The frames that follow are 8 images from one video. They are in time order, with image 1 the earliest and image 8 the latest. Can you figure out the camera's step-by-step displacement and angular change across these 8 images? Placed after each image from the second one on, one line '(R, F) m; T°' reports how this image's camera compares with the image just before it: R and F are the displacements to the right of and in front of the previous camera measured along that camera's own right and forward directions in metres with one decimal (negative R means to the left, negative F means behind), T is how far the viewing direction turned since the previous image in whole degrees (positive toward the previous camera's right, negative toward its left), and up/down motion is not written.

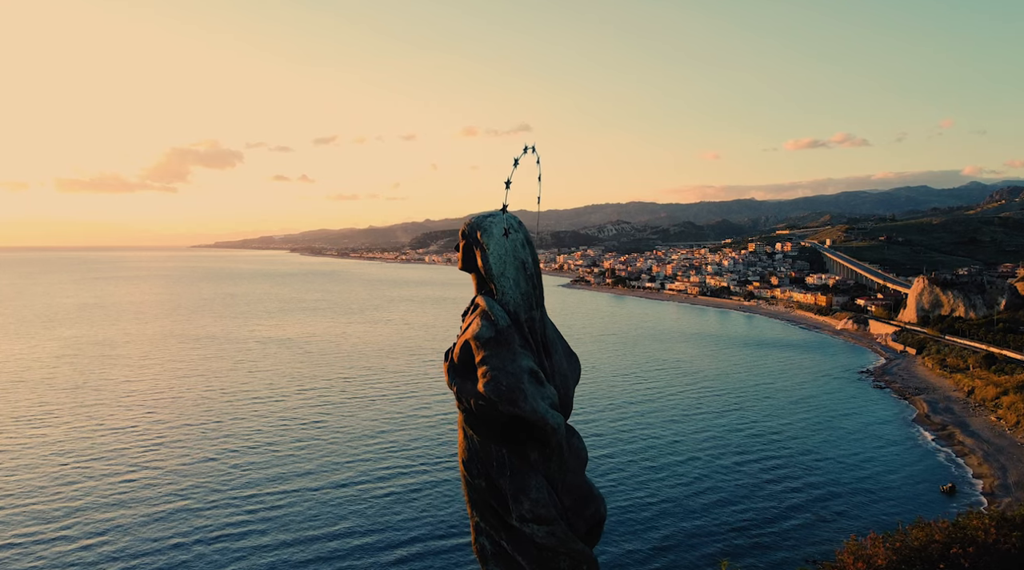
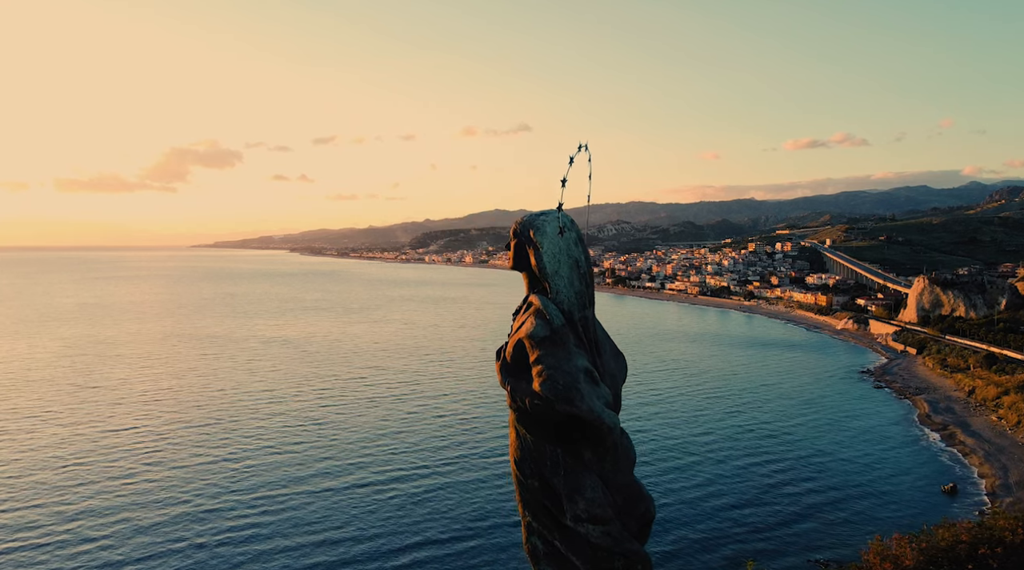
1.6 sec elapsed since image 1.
(0.0, +0.1) m; 0°
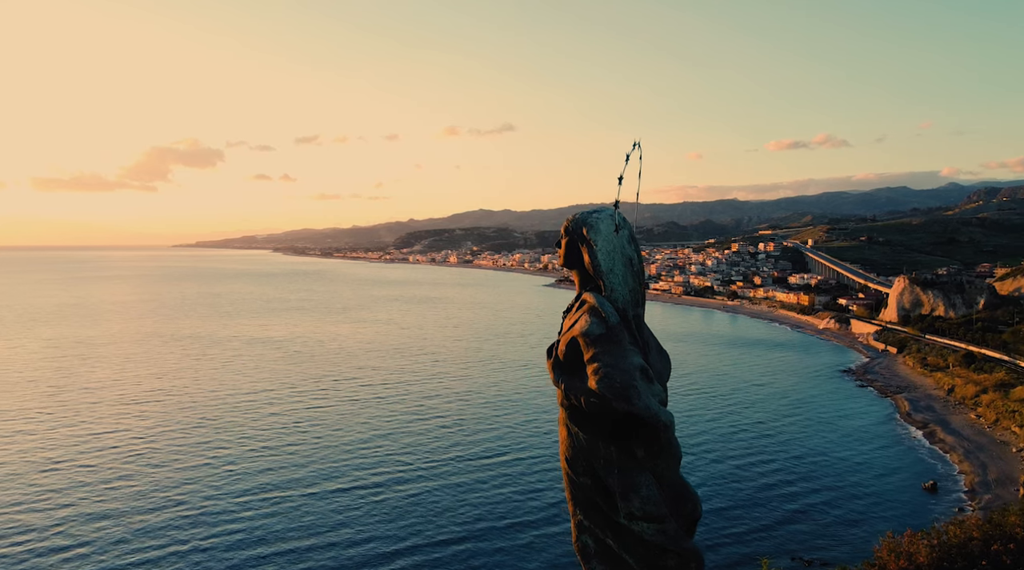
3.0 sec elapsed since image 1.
(-1.0, +0.2) m; +2°
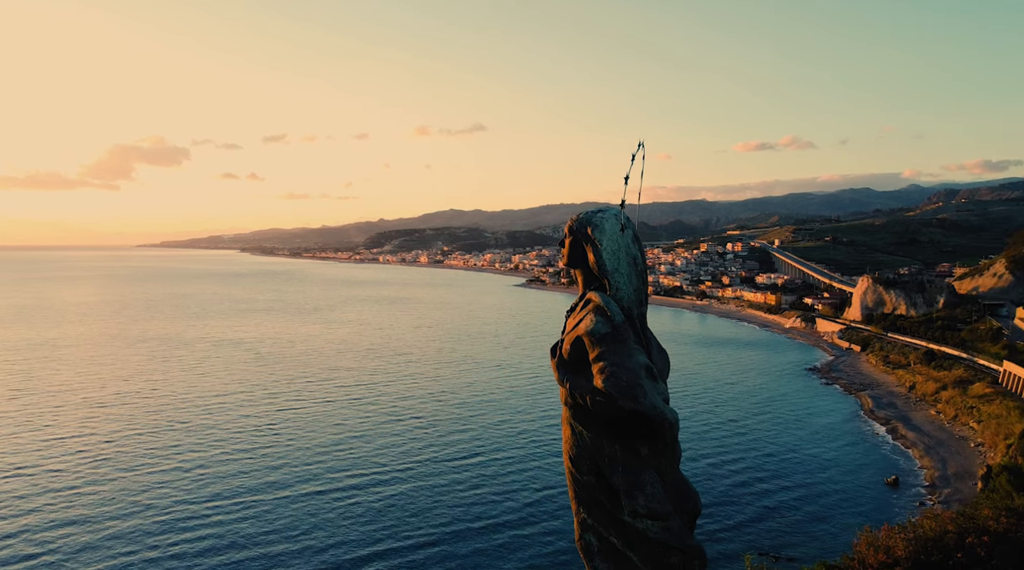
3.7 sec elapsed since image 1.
(-0.5, 0.0) m; +2°
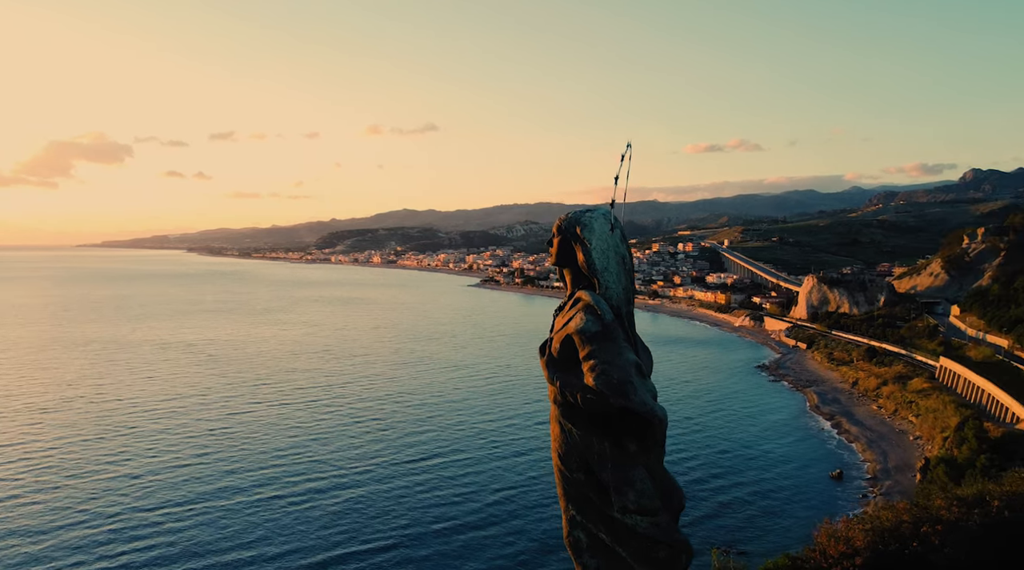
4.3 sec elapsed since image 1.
(-0.6, -0.1) m; +4°
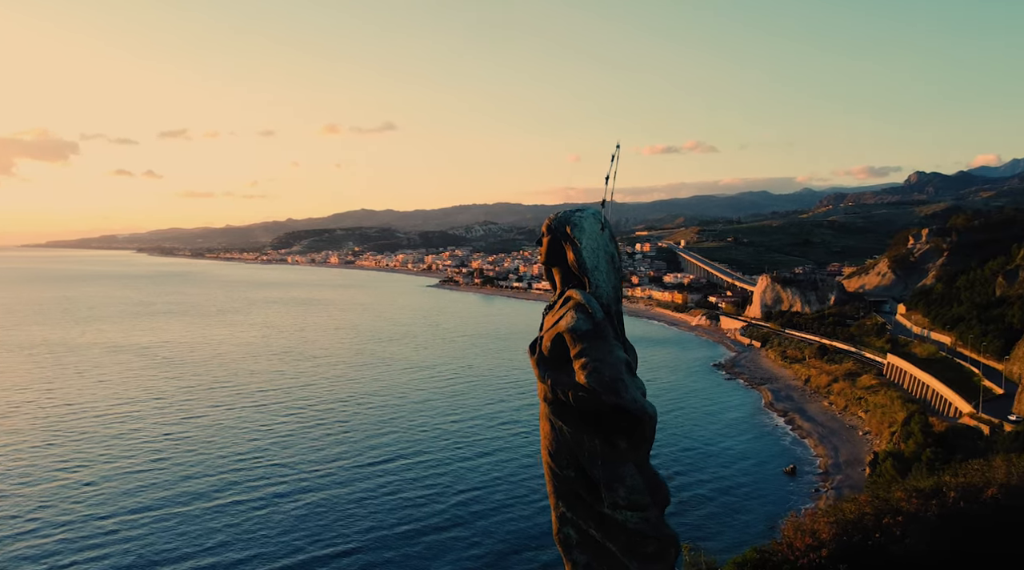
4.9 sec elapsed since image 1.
(-0.5, 0.0) m; +3°
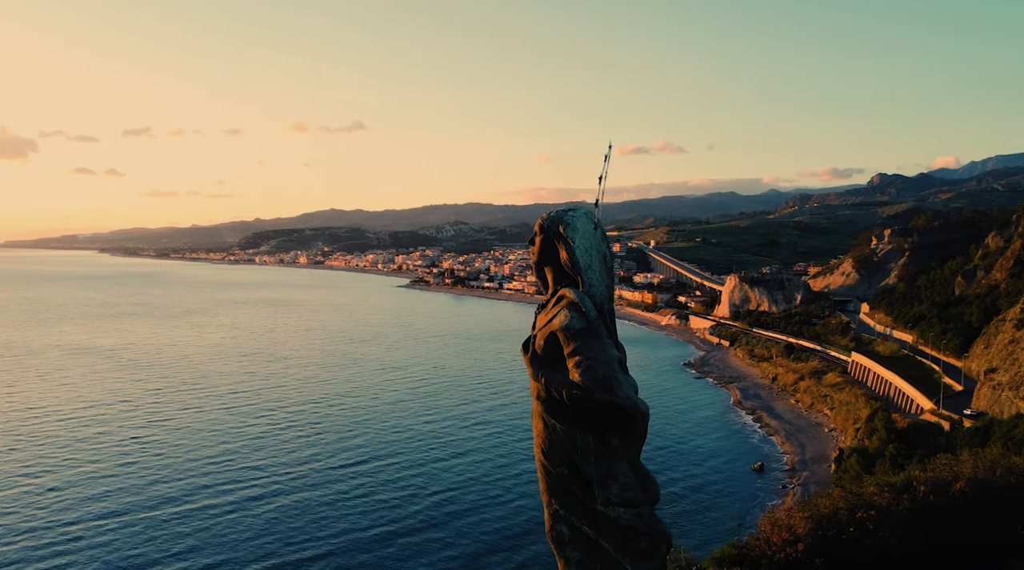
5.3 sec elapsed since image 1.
(-0.4, 0.0) m; +2°
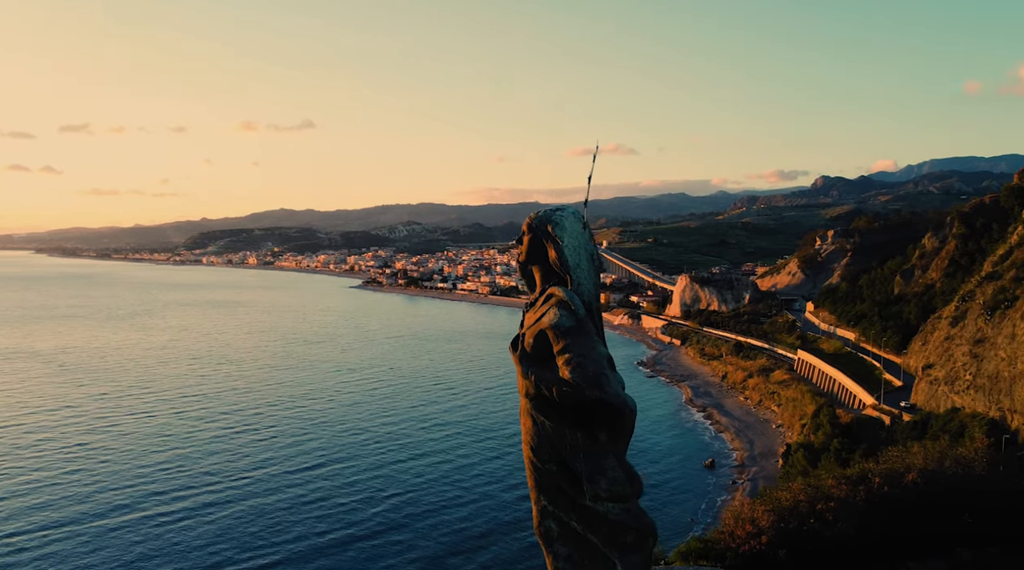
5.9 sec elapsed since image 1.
(-0.6, 0.0) m; +4°
